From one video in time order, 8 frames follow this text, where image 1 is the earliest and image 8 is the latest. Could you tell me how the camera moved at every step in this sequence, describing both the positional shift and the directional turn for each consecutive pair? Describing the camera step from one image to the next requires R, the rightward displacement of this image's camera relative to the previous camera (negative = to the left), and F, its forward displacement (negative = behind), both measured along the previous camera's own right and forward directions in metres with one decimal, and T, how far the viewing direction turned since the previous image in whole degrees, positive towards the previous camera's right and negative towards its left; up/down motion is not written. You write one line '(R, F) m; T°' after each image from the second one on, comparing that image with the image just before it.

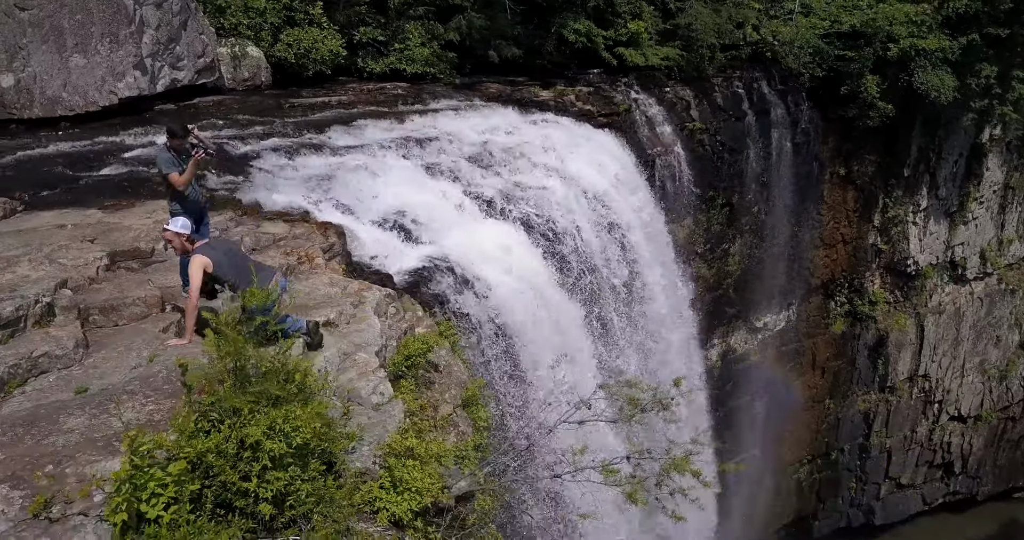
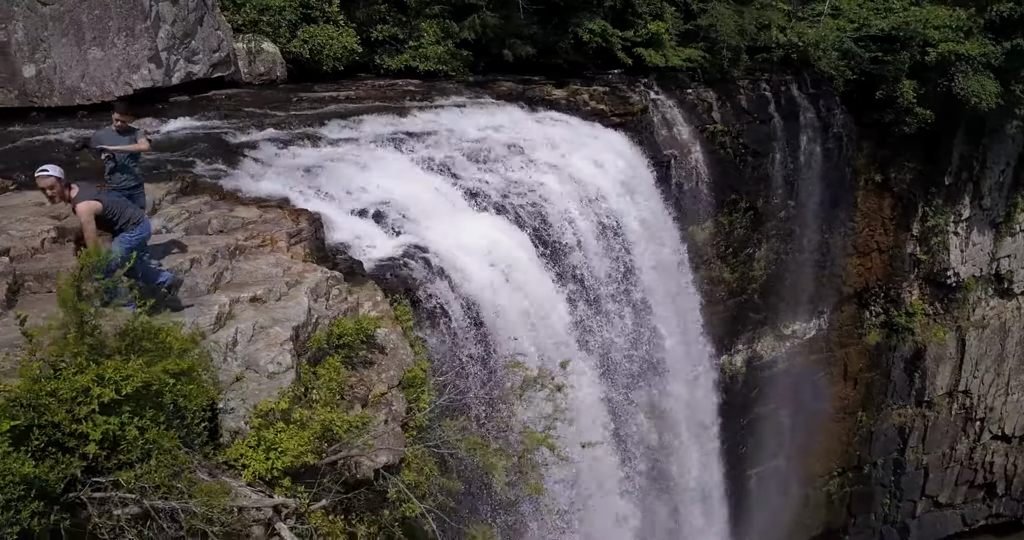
(+0.6, -0.1) m; -4°
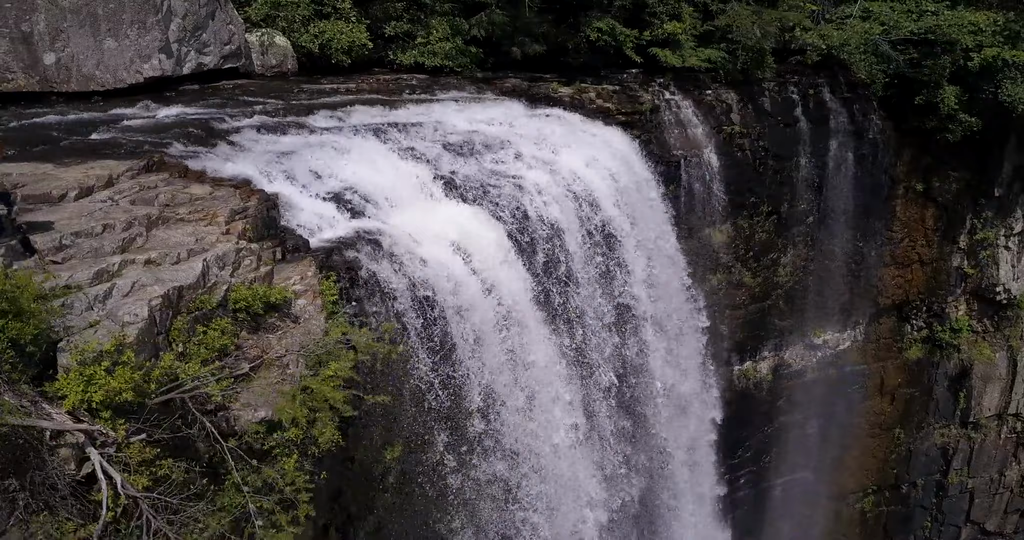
(+1.0, -0.2) m; -5°
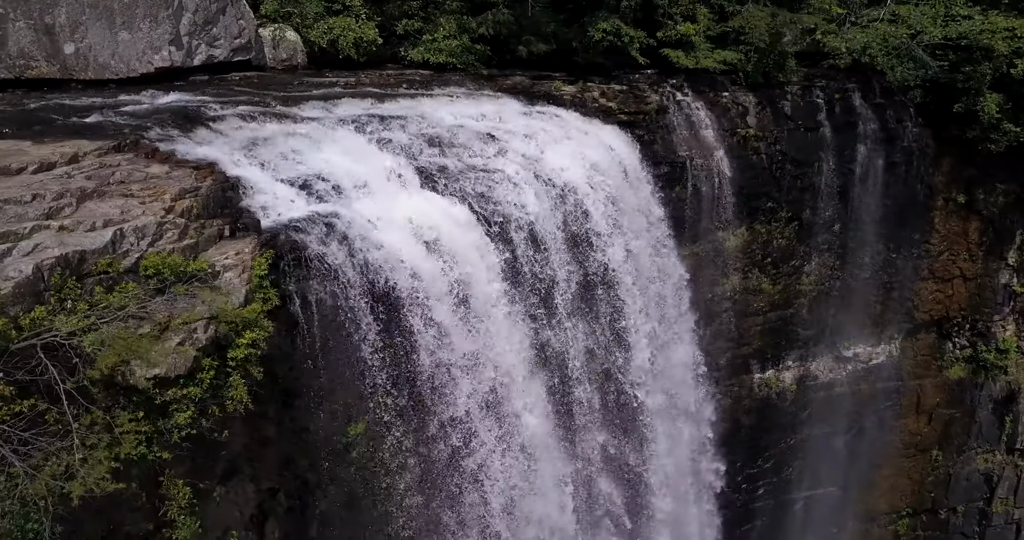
(+1.1, -0.2) m; -5°
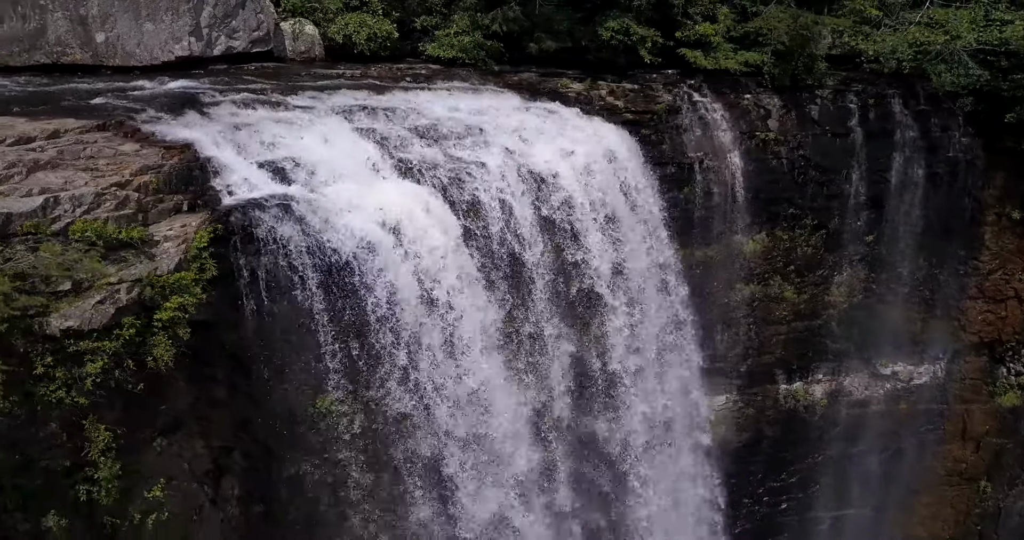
(+1.3, -0.2) m; -7°
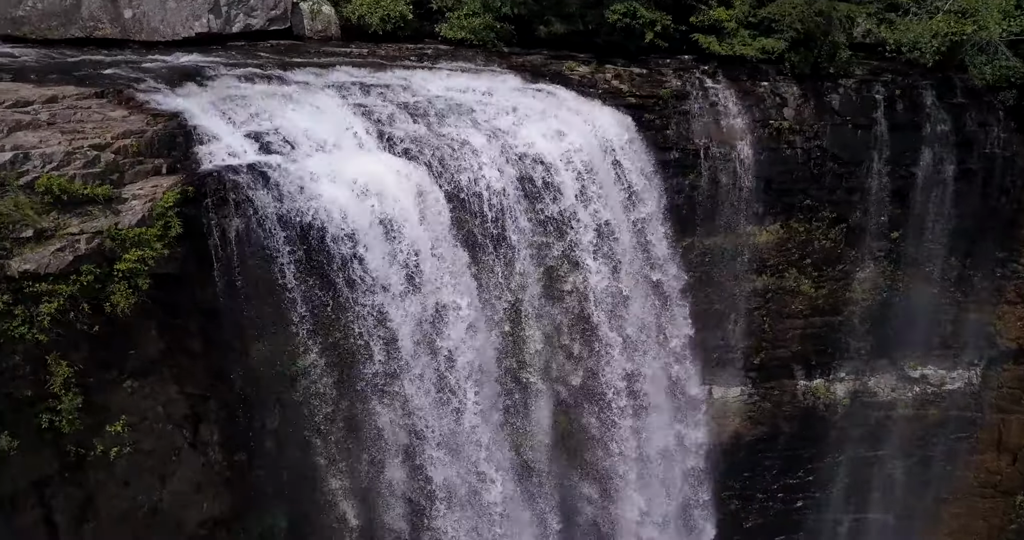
(+1.1, -0.2) m; -6°
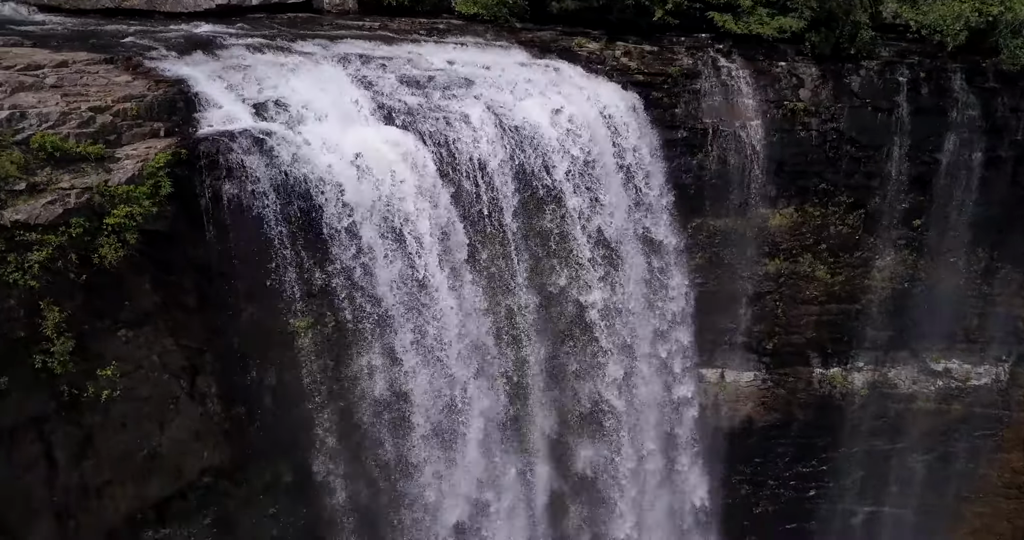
(+0.8, -0.2) m; -4°
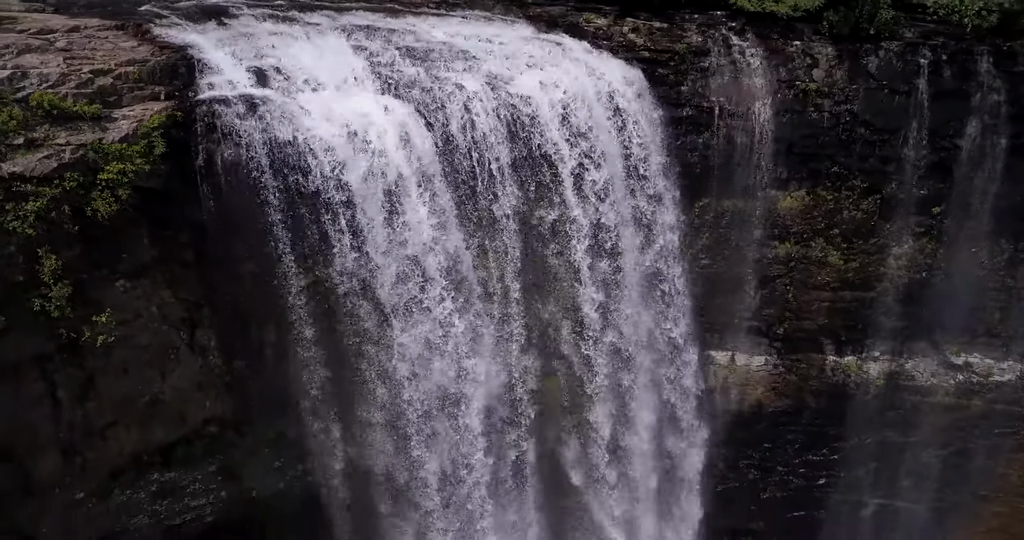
(+0.8, -0.2) m; -4°
